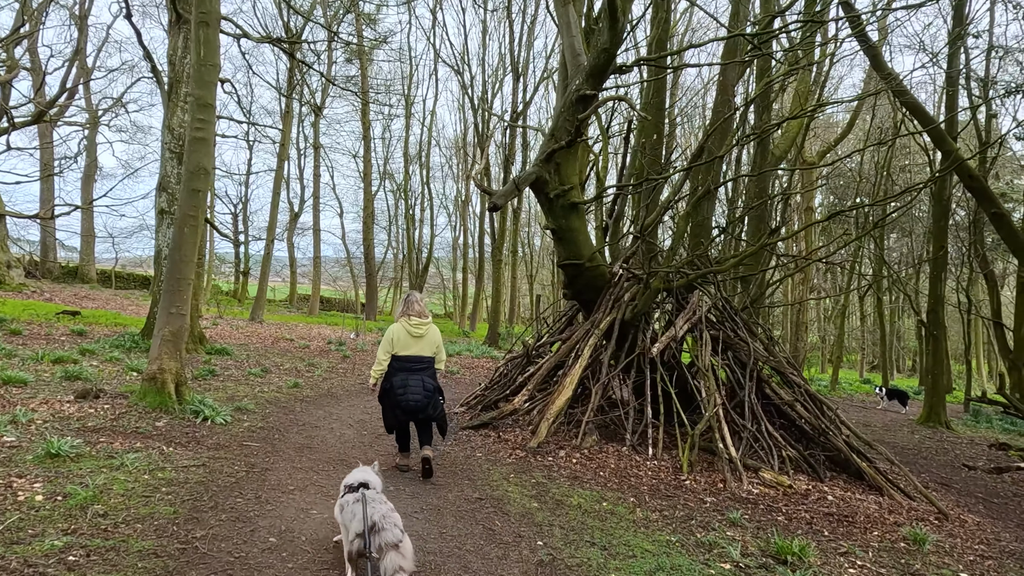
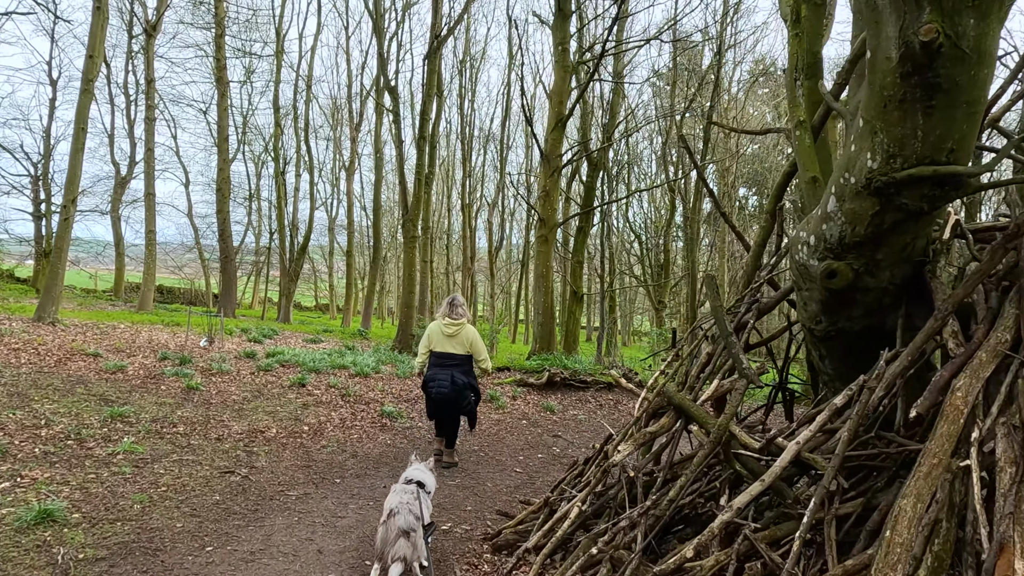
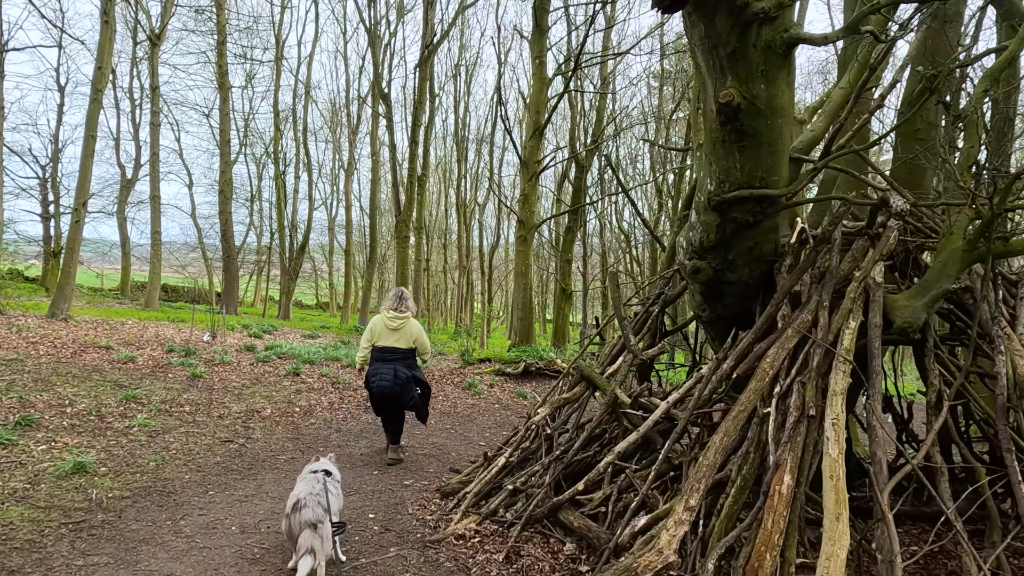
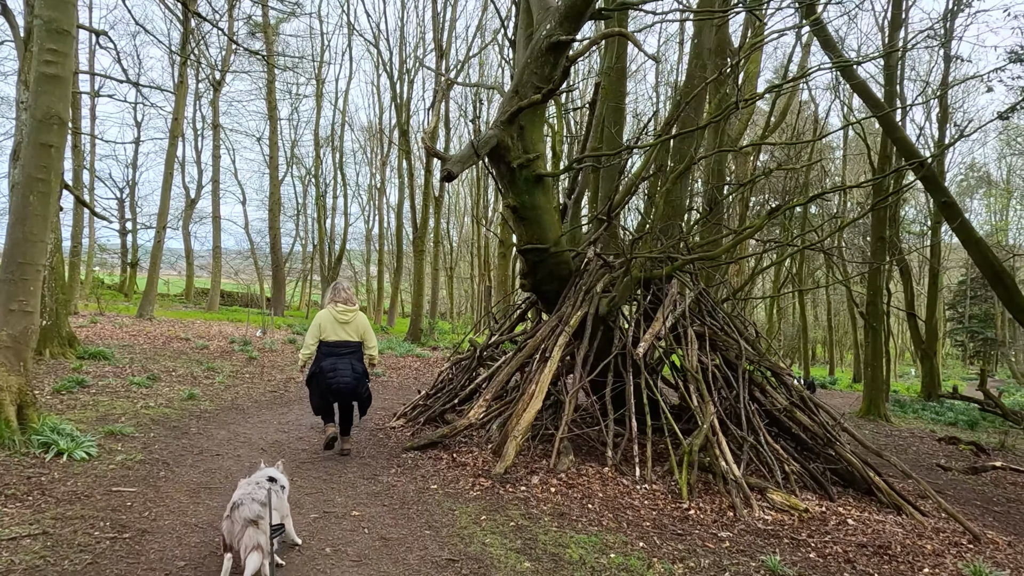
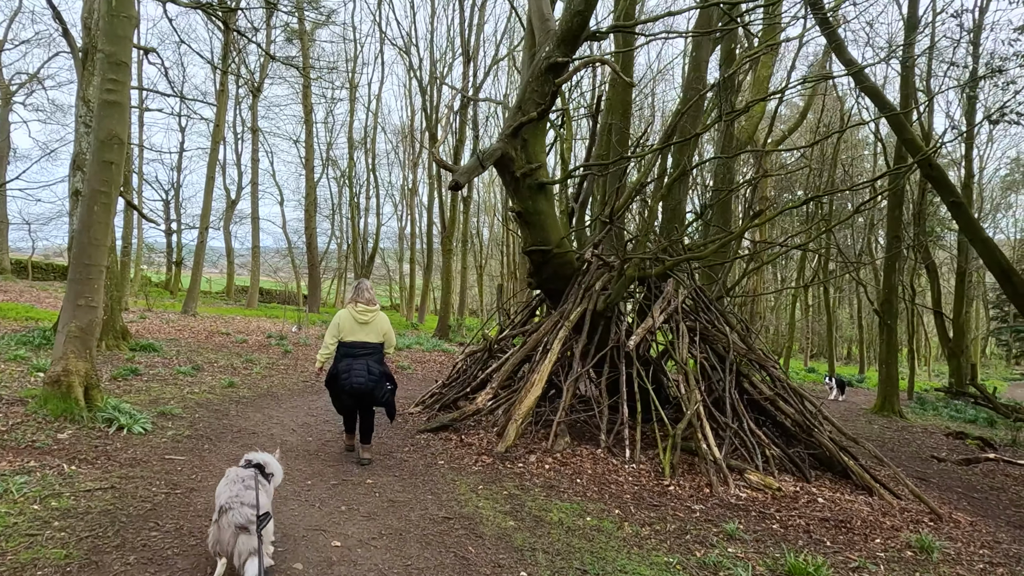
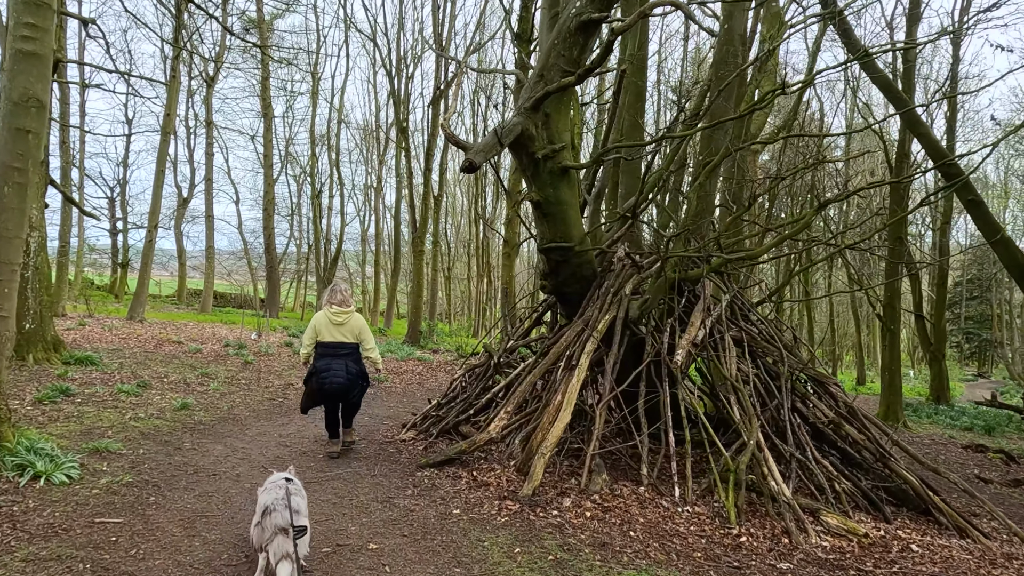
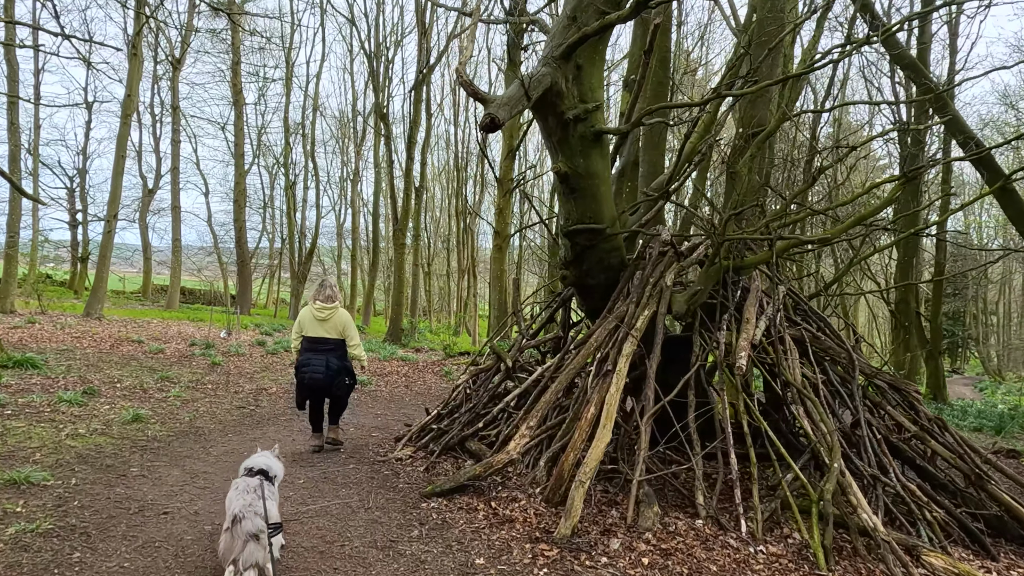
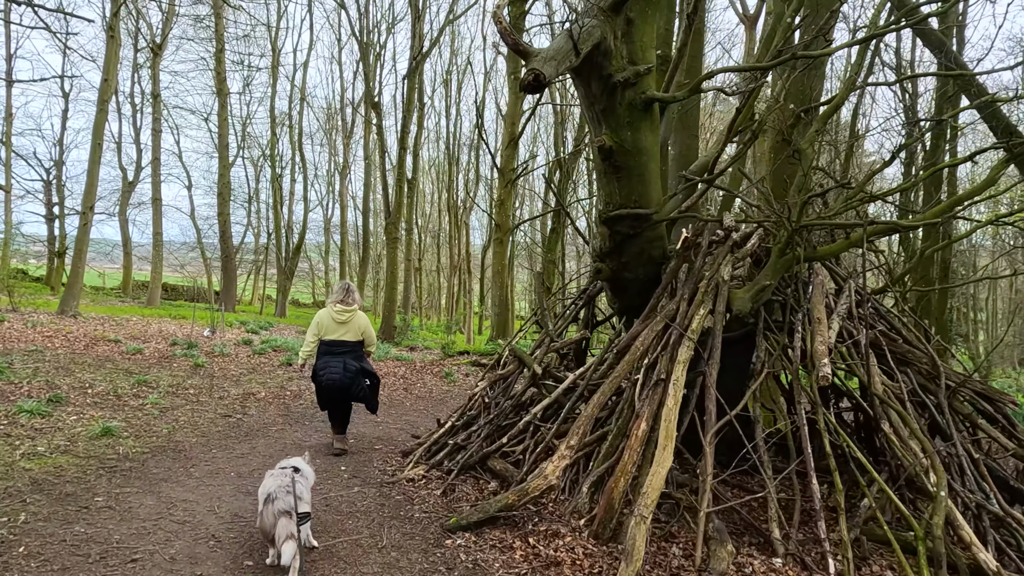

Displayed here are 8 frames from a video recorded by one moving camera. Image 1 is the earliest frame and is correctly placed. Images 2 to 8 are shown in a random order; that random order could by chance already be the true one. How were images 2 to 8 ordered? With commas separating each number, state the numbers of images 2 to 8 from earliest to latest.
5, 4, 6, 7, 8, 3, 2
